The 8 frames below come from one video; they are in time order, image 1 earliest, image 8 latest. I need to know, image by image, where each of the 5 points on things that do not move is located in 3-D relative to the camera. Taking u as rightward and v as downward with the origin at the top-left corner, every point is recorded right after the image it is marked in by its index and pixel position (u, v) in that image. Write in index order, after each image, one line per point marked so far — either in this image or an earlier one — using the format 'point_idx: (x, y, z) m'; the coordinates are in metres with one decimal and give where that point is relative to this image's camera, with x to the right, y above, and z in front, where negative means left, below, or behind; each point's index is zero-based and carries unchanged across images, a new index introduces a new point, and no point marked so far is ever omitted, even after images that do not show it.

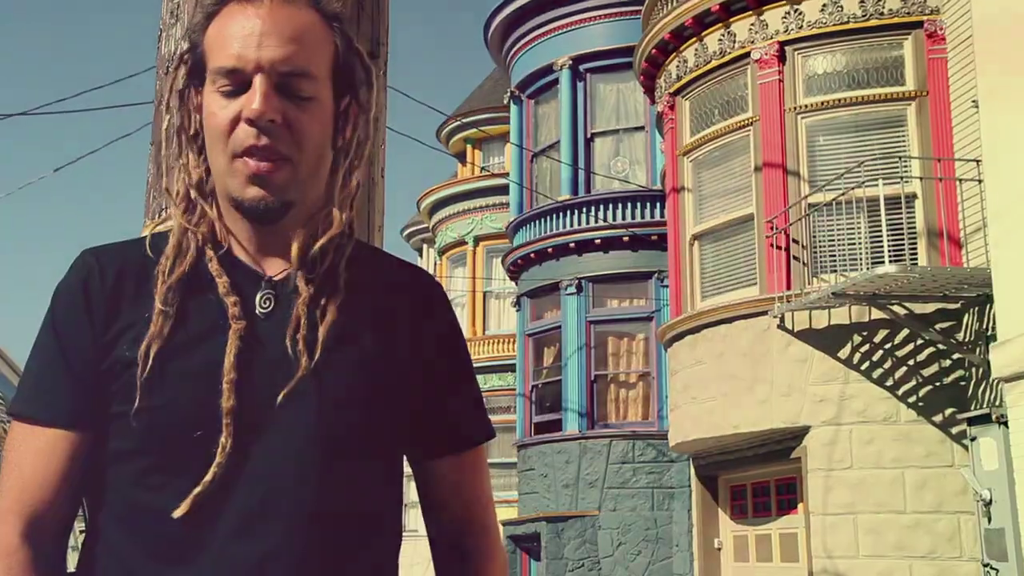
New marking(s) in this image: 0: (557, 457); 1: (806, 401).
0: (+0.6, -2.6, +16.8) m
1: (+2.9, -1.1, +11.6) m
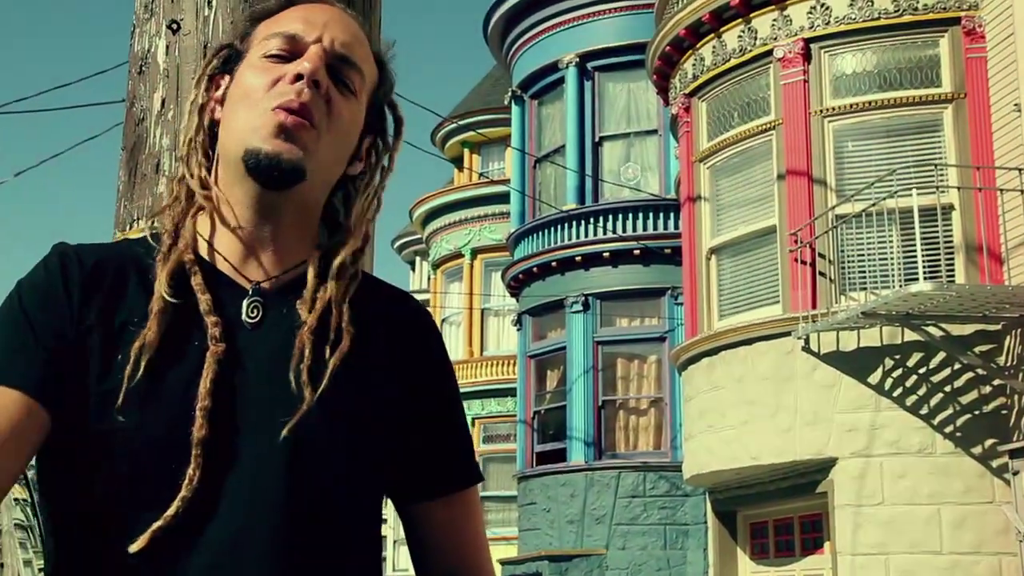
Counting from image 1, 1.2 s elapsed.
0: (+0.6, -2.8, +15.8) m
1: (+2.9, -1.3, +10.7) m
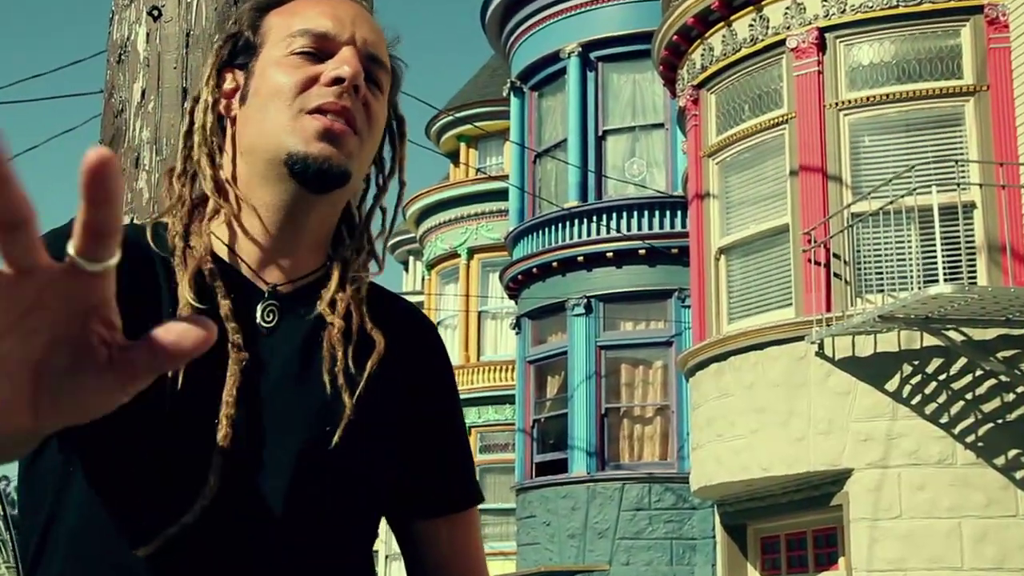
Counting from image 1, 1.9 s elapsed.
0: (+0.6, -2.8, +15.3) m
1: (+2.8, -1.3, +10.1) m
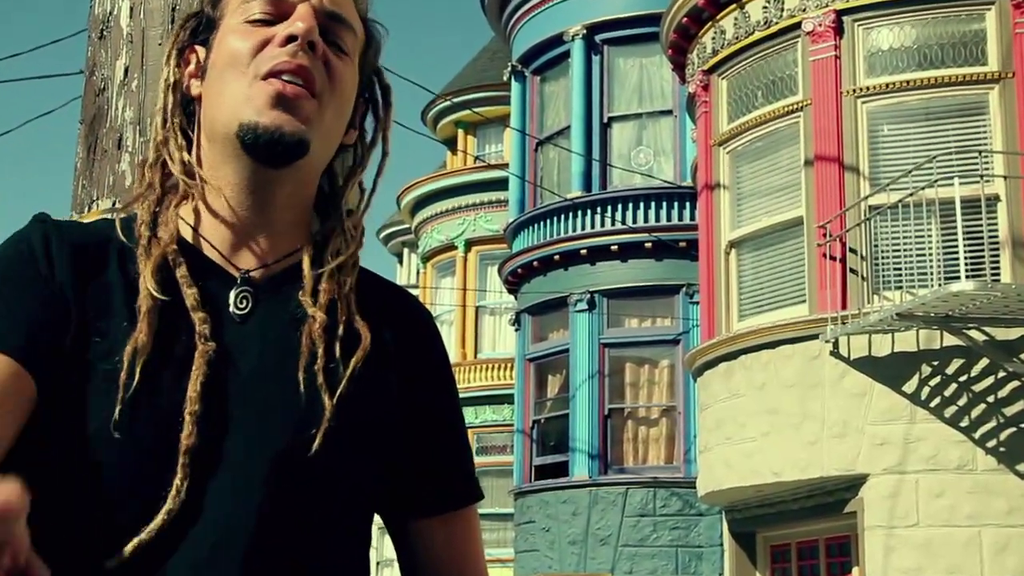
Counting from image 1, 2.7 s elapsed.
0: (+0.6, -2.7, +14.8) m
1: (+2.8, -1.3, +9.7) m
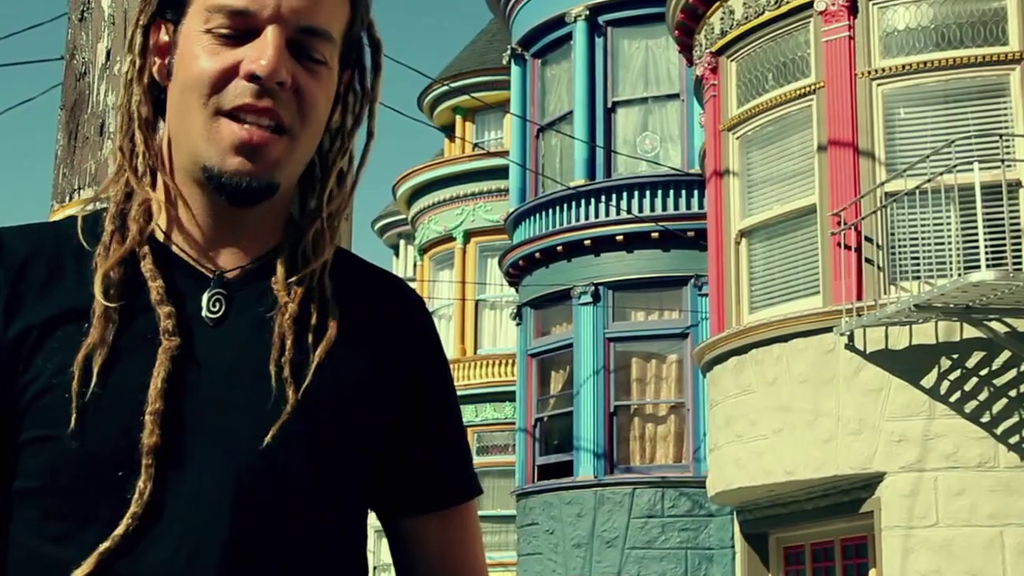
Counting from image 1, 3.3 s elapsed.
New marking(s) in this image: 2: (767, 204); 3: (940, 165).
0: (+0.7, -2.6, +14.5) m
1: (+2.9, -1.2, +9.3) m
2: (+2.2, +0.7, +10.6) m
3: (+3.4, +1.0, +9.4) m
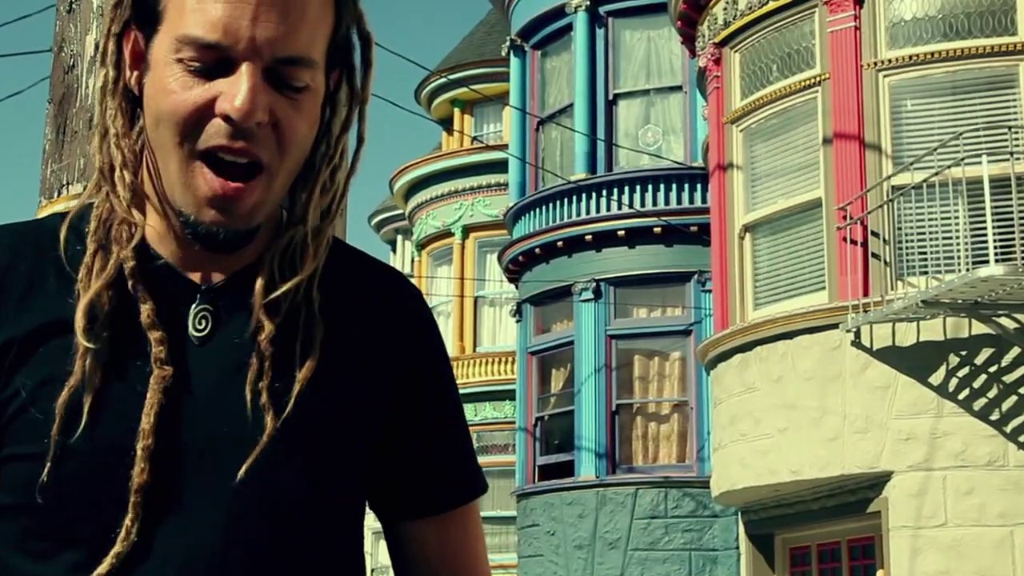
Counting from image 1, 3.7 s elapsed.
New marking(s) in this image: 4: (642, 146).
0: (+0.7, -2.6, +14.3) m
1: (+2.9, -1.1, +9.1) m
2: (+2.2, +0.8, +10.4) m
3: (+3.4, +1.0, +9.2) m
4: (+1.6, +1.7, +14.9) m
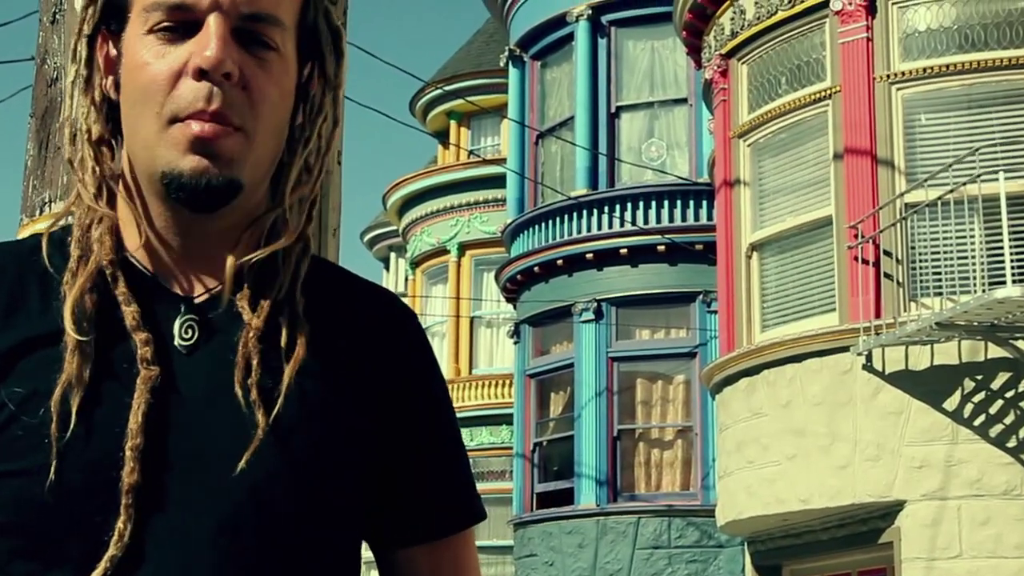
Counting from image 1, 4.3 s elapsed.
0: (+0.6, -2.8, +13.9) m
1: (+2.8, -1.3, +8.7) m
2: (+2.2, +0.6, +10.0) m
3: (+3.3, +0.8, +8.9) m
4: (+1.6, +1.5, +14.6) m
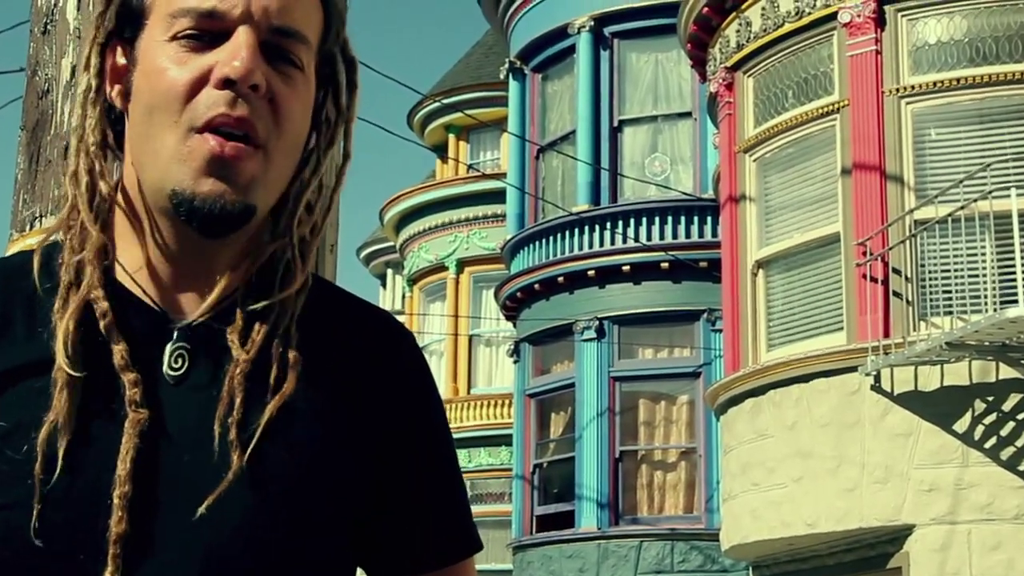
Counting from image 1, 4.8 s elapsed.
0: (+0.6, -2.9, +13.7) m
1: (+2.8, -1.4, +8.5) m
2: (+2.2, +0.5, +9.8) m
3: (+3.3, +0.7, +8.7) m
4: (+1.6, +1.4, +14.4) m
